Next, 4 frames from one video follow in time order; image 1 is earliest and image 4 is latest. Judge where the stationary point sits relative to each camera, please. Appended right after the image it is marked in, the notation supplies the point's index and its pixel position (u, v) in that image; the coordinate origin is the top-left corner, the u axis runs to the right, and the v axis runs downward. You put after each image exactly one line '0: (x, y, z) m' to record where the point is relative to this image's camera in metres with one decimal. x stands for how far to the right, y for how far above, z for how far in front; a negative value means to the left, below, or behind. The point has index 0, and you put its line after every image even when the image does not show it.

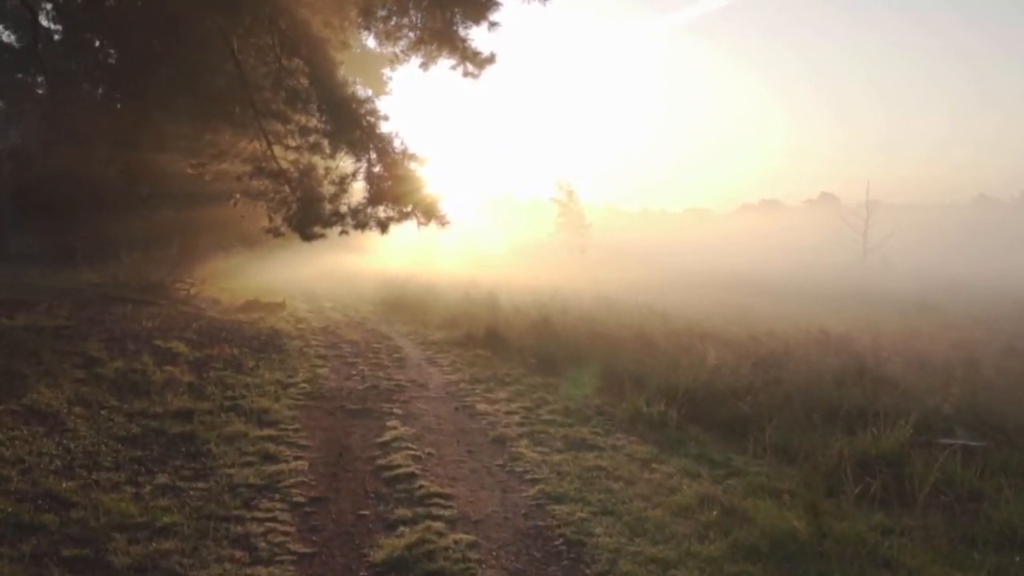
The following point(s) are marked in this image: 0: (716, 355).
0: (+3.8, -1.2, +14.3) m
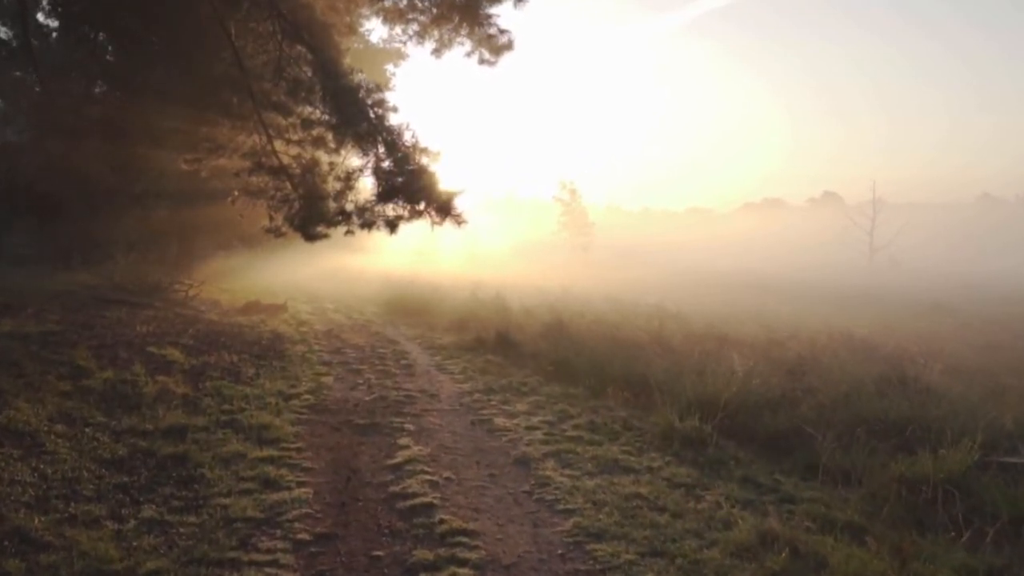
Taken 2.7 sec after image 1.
0: (+4.1, -1.3, +13.5) m
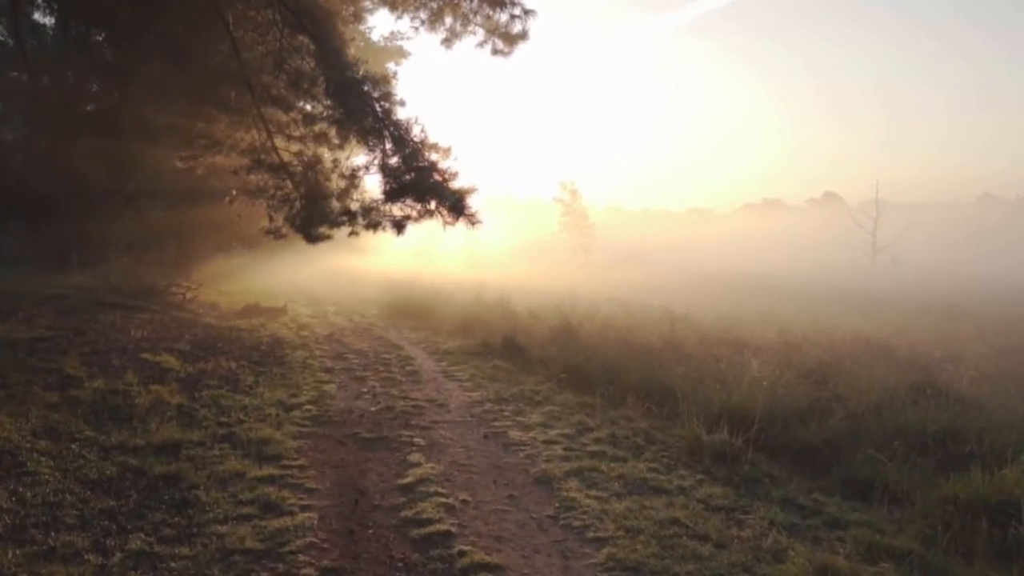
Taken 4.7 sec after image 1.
0: (+4.3, -1.3, +12.9) m
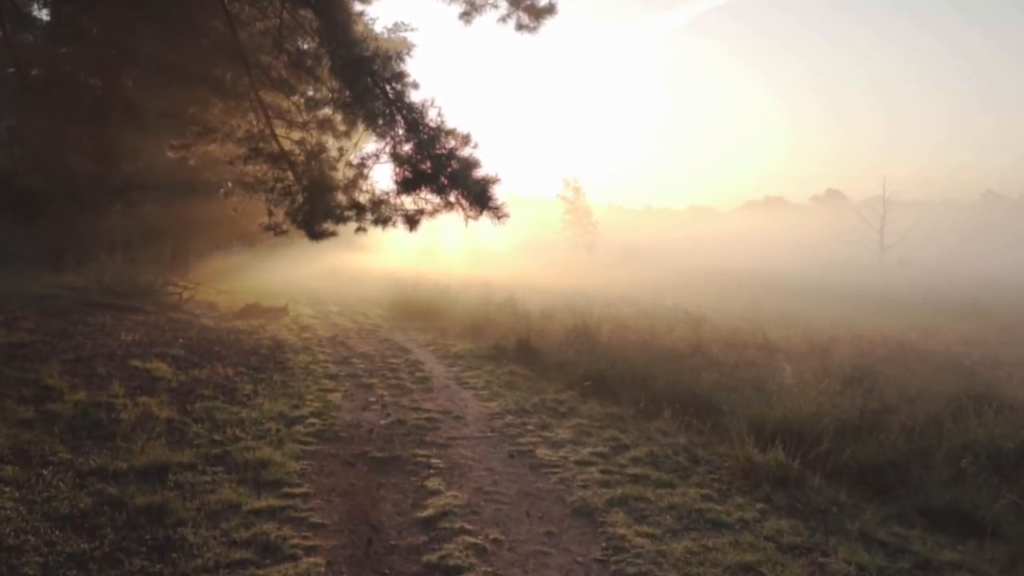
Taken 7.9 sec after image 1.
0: (+4.6, -1.3, +12.0) m
